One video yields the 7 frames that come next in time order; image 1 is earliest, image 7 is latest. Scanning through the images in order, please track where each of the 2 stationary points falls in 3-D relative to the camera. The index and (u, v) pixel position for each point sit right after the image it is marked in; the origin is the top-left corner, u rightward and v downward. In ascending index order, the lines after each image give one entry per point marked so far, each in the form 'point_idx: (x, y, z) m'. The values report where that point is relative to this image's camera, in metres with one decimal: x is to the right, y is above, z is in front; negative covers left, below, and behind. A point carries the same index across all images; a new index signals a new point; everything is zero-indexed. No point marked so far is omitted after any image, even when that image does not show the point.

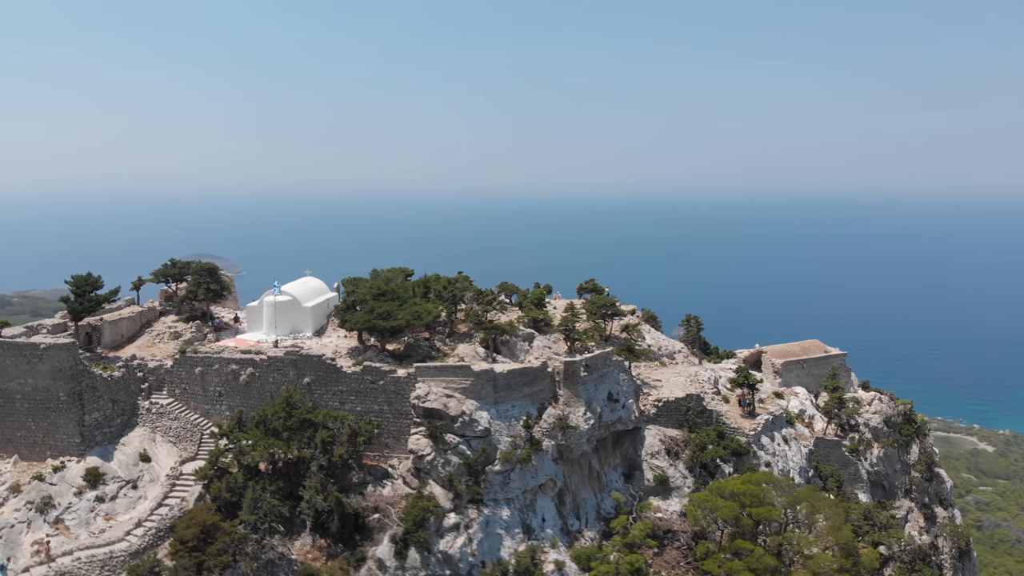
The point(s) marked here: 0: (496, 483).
0: (-0.4, -5.5, +19.7) m
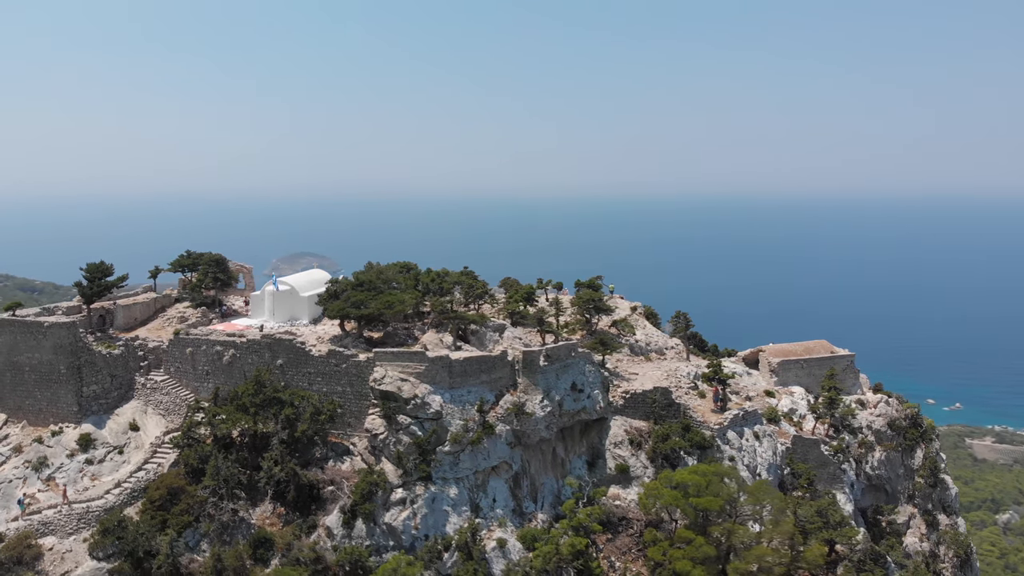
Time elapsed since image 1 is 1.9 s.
0: (-2.0, -5.2, +20.8) m
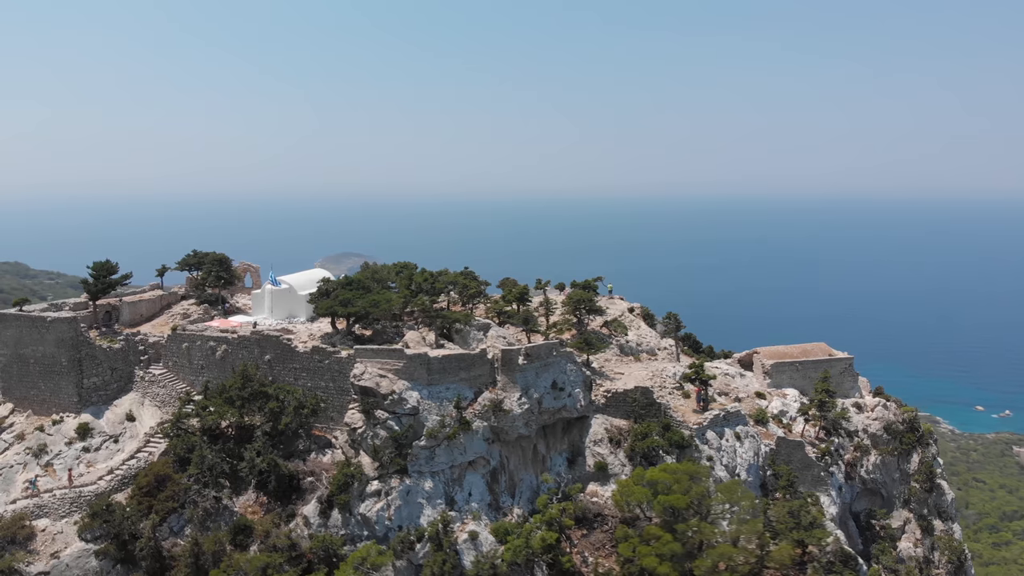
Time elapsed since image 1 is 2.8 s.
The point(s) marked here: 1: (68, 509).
0: (-2.8, -5.2, +21.5) m
1: (-12.6, -6.2, +19.8) m
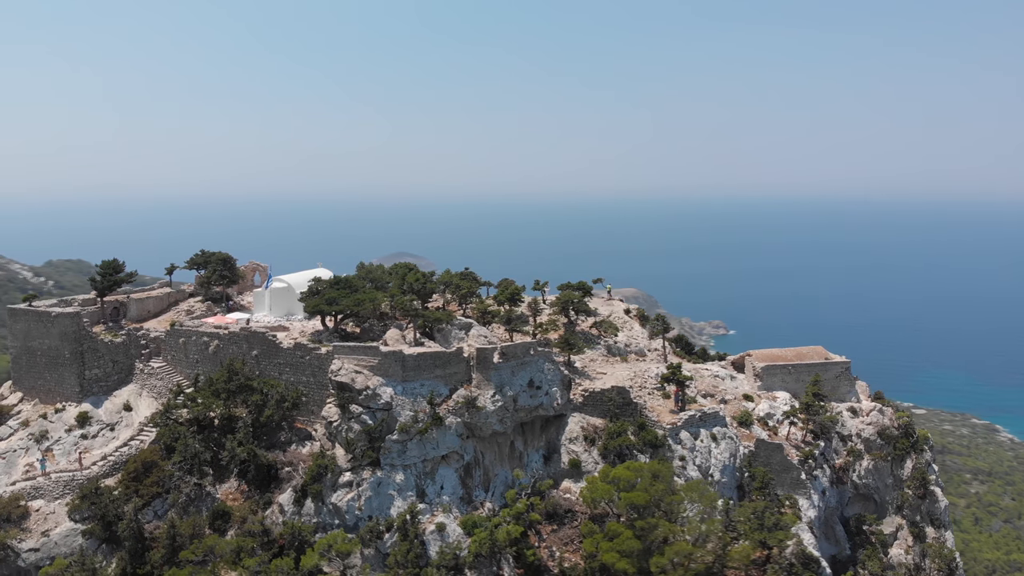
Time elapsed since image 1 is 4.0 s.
0: (-3.8, -5.2, +22.3) m
1: (-13.7, -6.1, +21.3) m
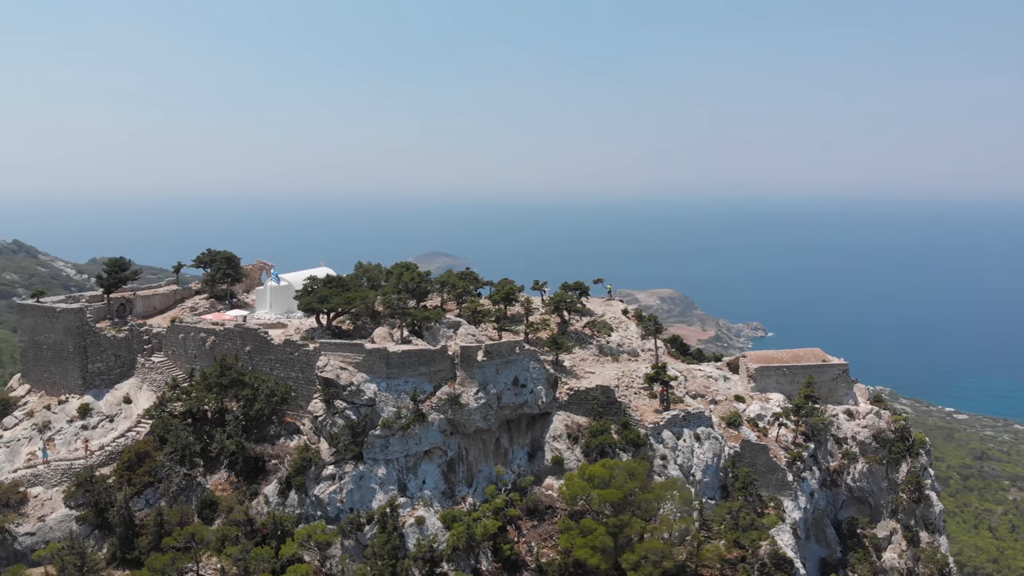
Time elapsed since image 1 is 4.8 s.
0: (-4.4, -5.1, +23.0) m
1: (-14.4, -6.0, +22.3) m
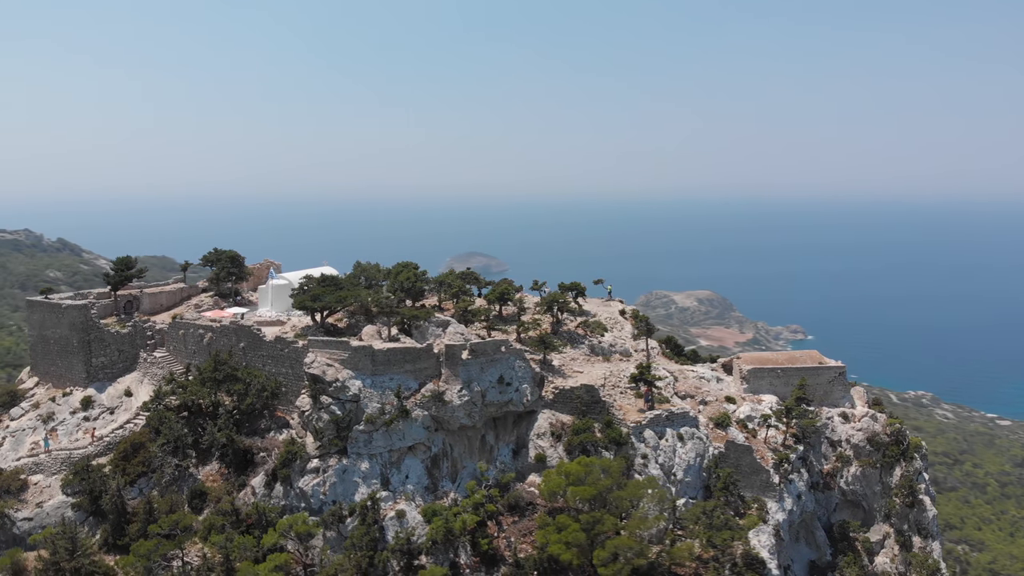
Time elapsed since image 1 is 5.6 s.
0: (-5.1, -5.1, +23.6) m
1: (-15.1, -6.0, +23.4) m
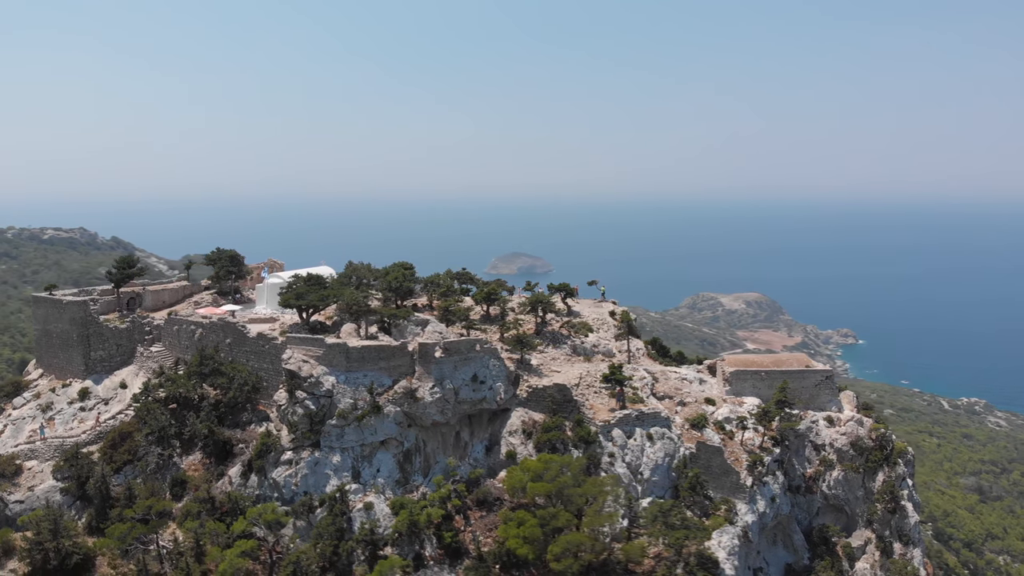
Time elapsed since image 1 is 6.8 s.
0: (-6.3, -5.1, +24.5) m
1: (-16.2, -5.9, +24.8) m
